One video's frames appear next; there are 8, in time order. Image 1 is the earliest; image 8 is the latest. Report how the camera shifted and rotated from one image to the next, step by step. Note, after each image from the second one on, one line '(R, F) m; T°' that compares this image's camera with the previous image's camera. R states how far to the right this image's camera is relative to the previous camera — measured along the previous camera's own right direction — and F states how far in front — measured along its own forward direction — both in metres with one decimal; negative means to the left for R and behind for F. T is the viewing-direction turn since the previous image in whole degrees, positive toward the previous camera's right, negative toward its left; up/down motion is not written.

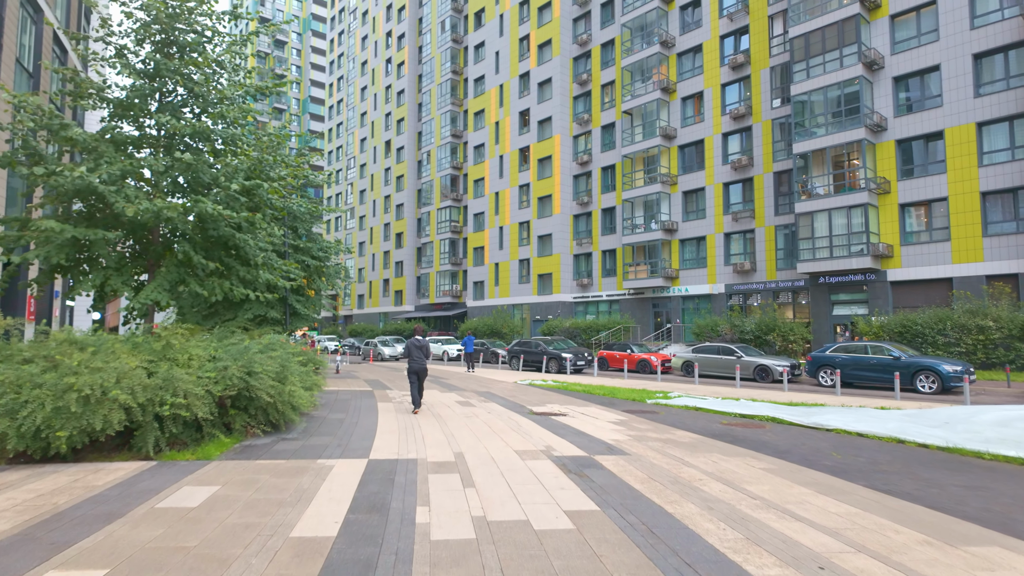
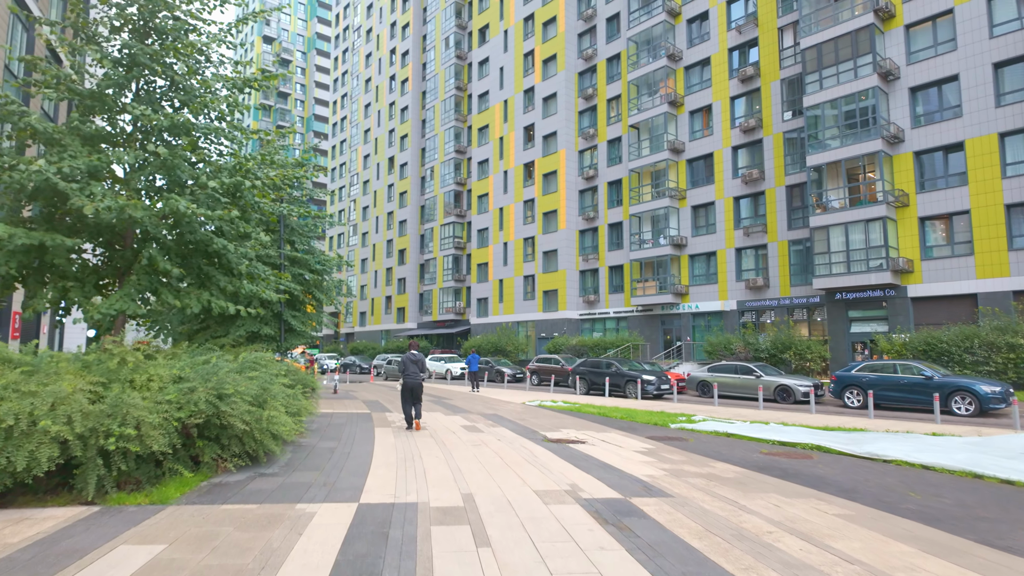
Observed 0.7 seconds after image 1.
(-0.1, +1.0) m; 0°
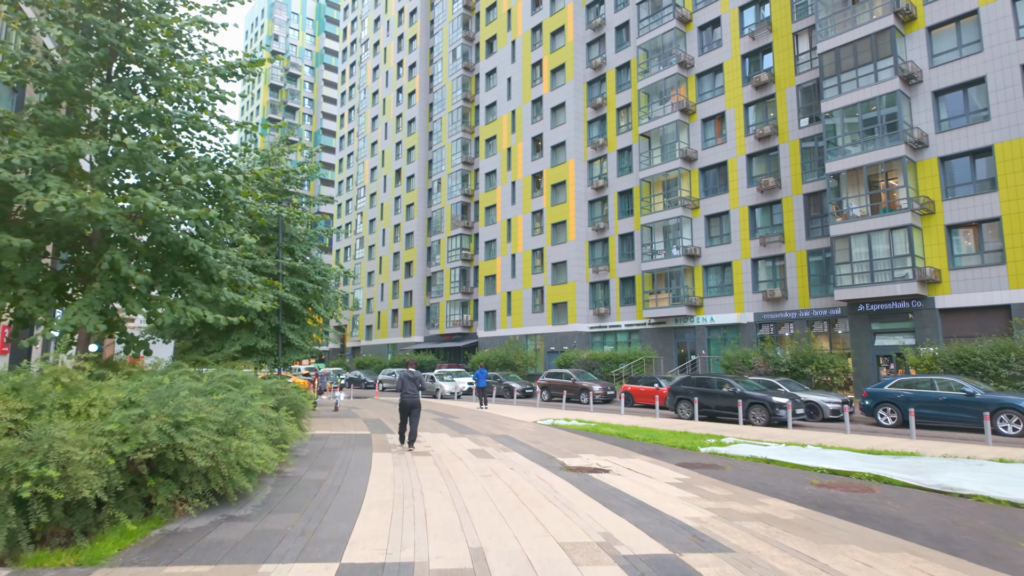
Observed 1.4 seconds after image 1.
(-0.1, +0.9) m; -1°
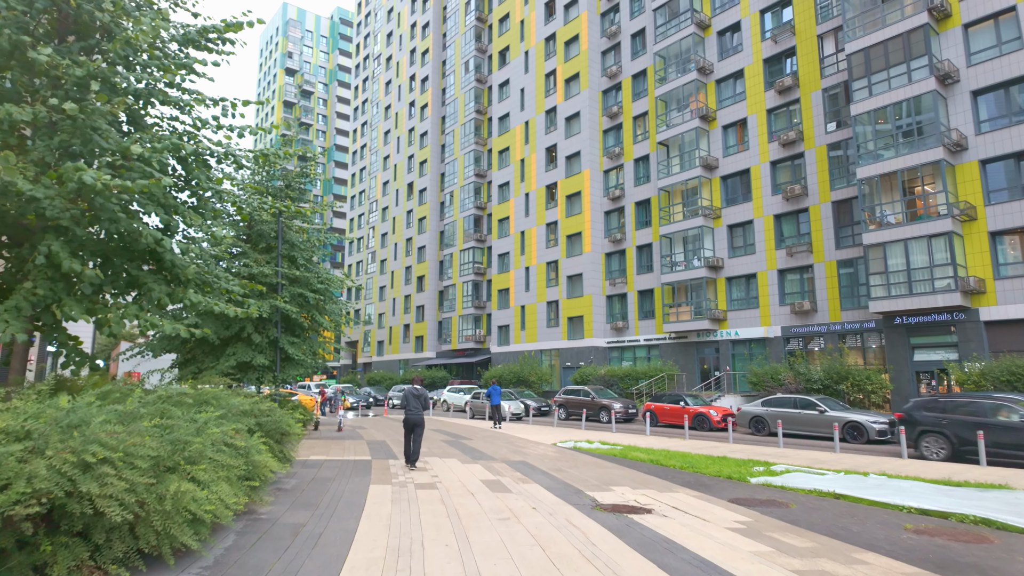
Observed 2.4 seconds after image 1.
(-0.1, +1.2) m; -1°
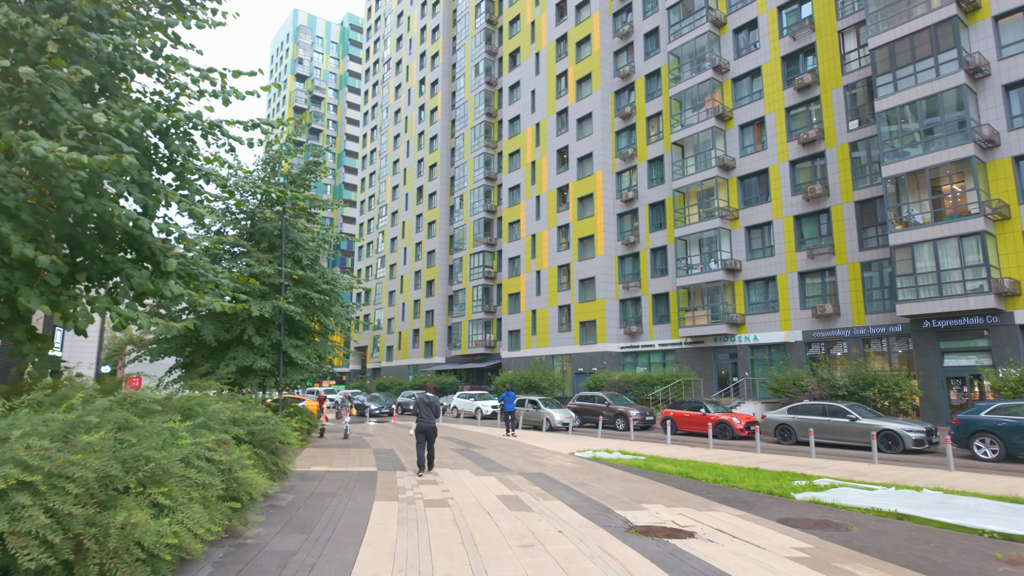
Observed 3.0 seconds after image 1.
(-0.1, +0.8) m; -1°
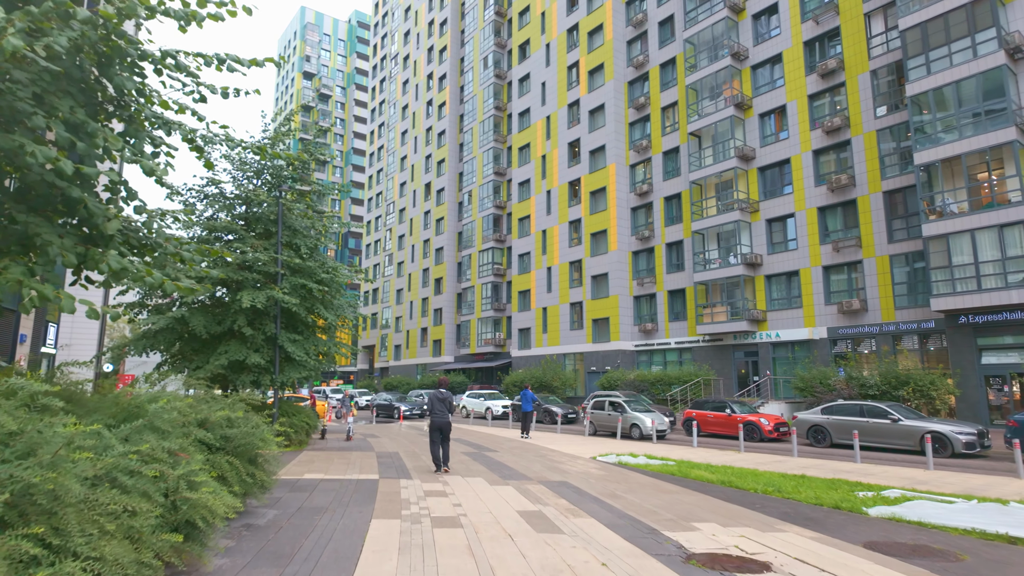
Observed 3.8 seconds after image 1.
(-0.2, +1.1) m; -1°
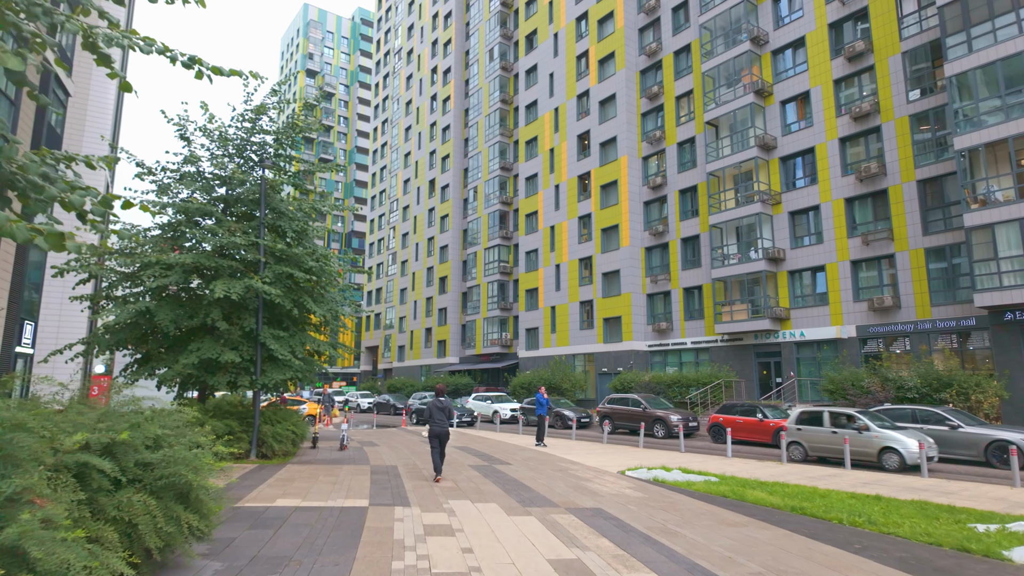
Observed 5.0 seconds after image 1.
(-0.2, +1.6) m; 0°
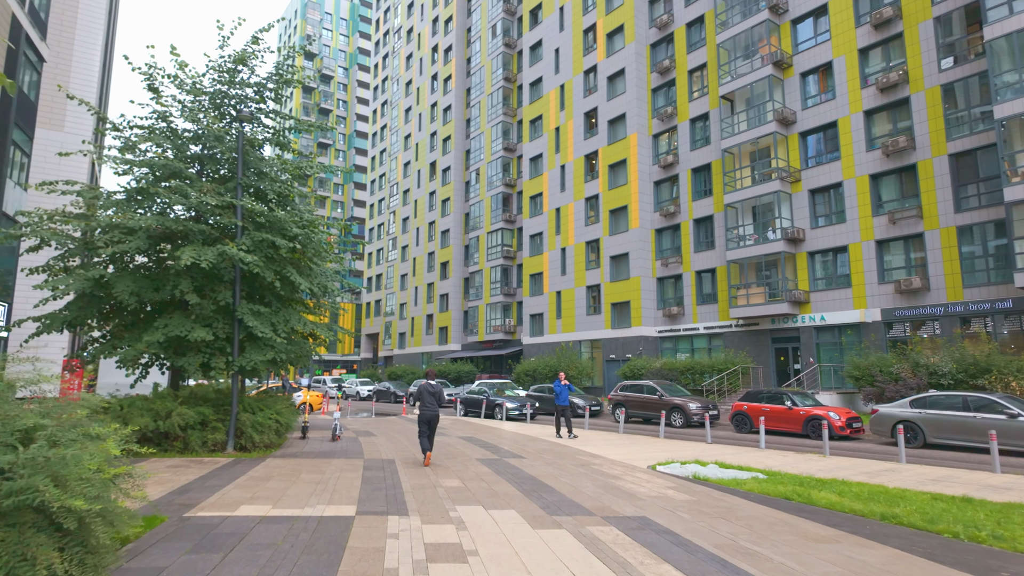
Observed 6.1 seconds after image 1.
(-0.2, +1.4) m; 0°
